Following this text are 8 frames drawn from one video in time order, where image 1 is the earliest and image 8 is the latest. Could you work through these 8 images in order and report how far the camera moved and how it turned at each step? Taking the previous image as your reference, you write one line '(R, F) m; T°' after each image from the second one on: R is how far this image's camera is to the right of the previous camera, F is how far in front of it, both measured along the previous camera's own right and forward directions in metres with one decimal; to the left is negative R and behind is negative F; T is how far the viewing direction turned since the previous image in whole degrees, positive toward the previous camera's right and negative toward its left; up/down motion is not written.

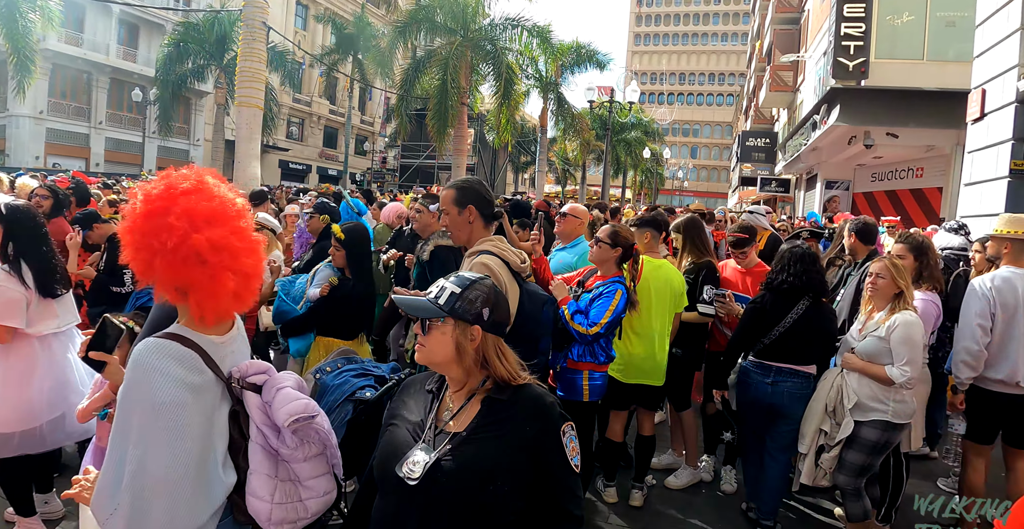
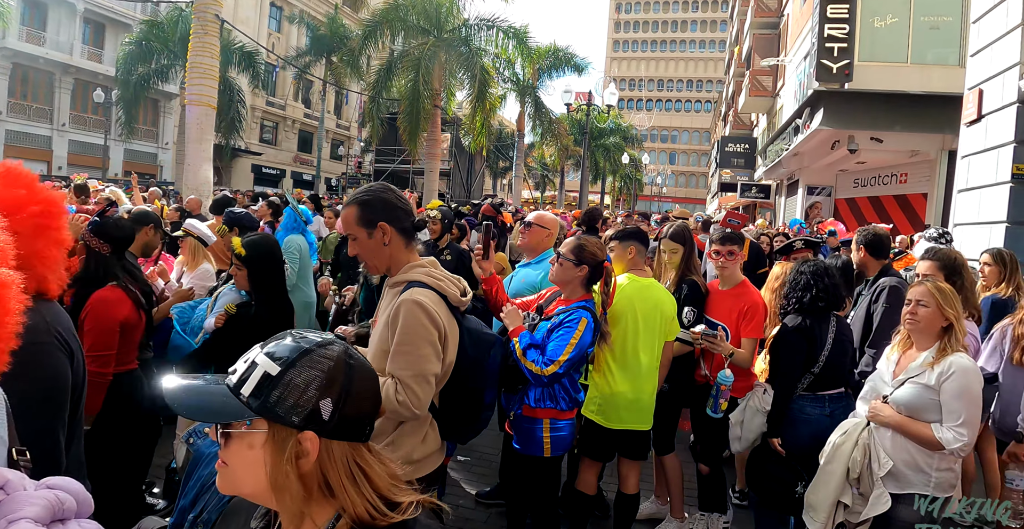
(+0.2, +0.8) m; +2°
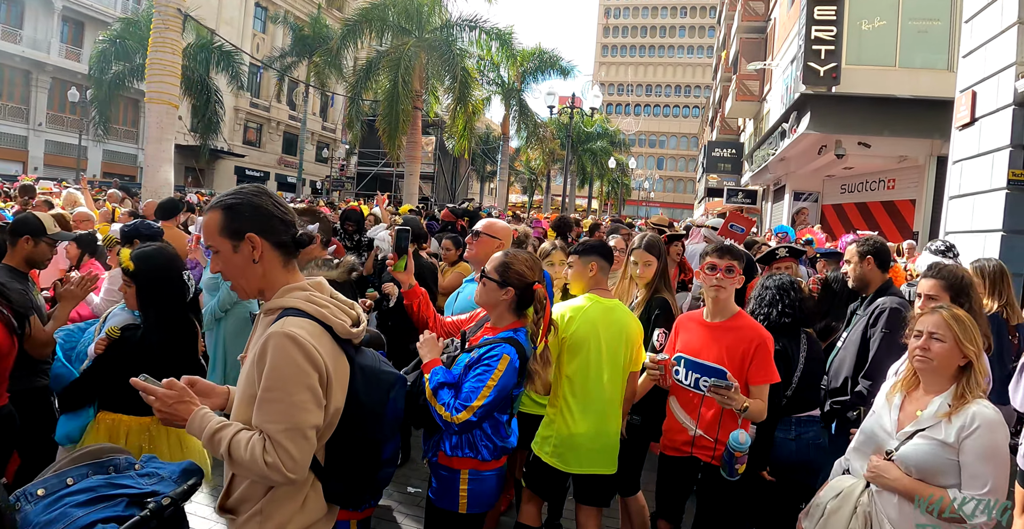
(+0.3, +0.5) m; +1°
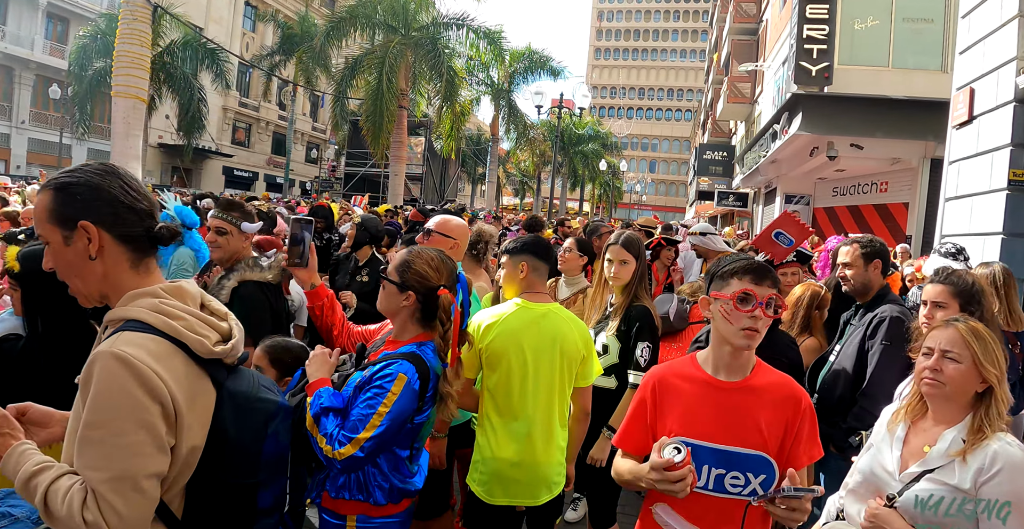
(+0.2, +0.4) m; +1°
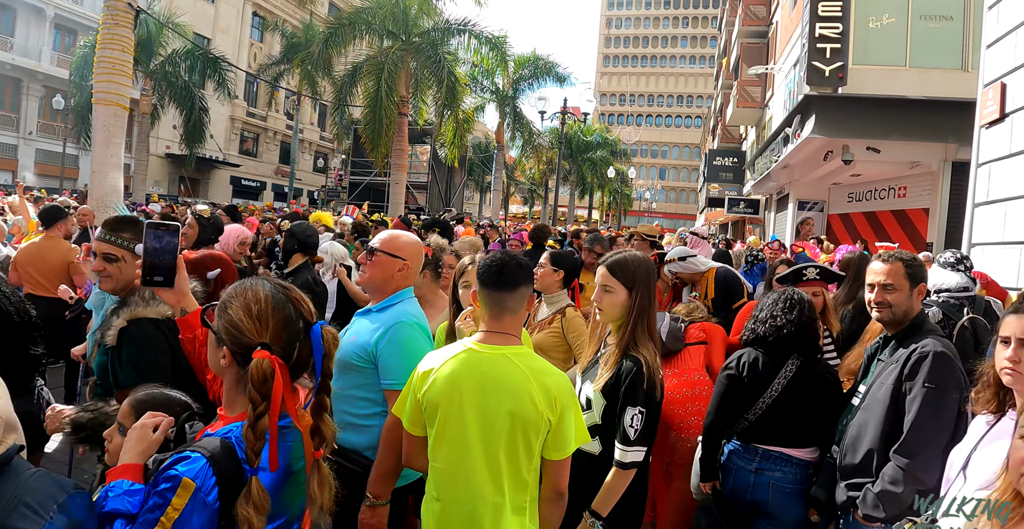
(+0.3, +0.6) m; -1°
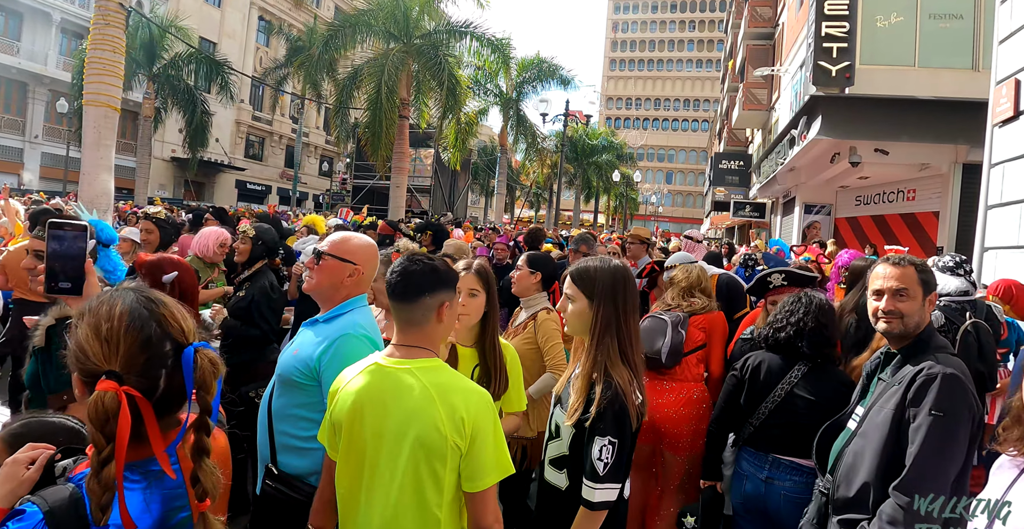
(+0.2, +0.3) m; -1°
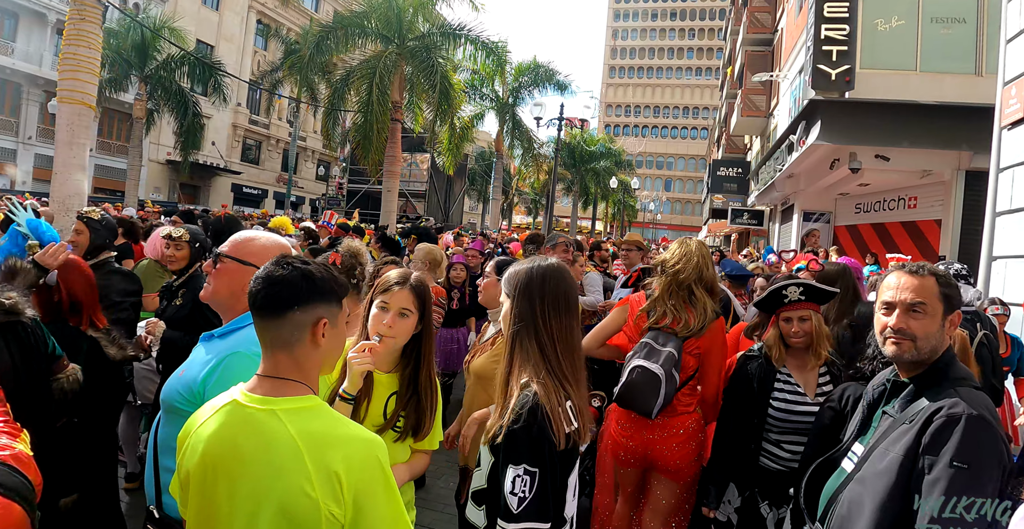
(+0.2, +0.4) m; 0°
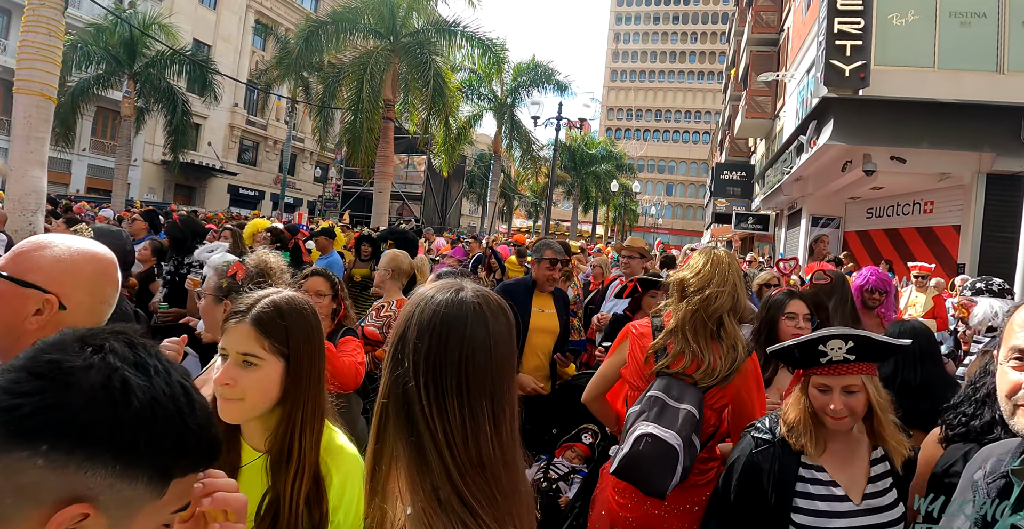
(+0.2, +0.8) m; 0°
